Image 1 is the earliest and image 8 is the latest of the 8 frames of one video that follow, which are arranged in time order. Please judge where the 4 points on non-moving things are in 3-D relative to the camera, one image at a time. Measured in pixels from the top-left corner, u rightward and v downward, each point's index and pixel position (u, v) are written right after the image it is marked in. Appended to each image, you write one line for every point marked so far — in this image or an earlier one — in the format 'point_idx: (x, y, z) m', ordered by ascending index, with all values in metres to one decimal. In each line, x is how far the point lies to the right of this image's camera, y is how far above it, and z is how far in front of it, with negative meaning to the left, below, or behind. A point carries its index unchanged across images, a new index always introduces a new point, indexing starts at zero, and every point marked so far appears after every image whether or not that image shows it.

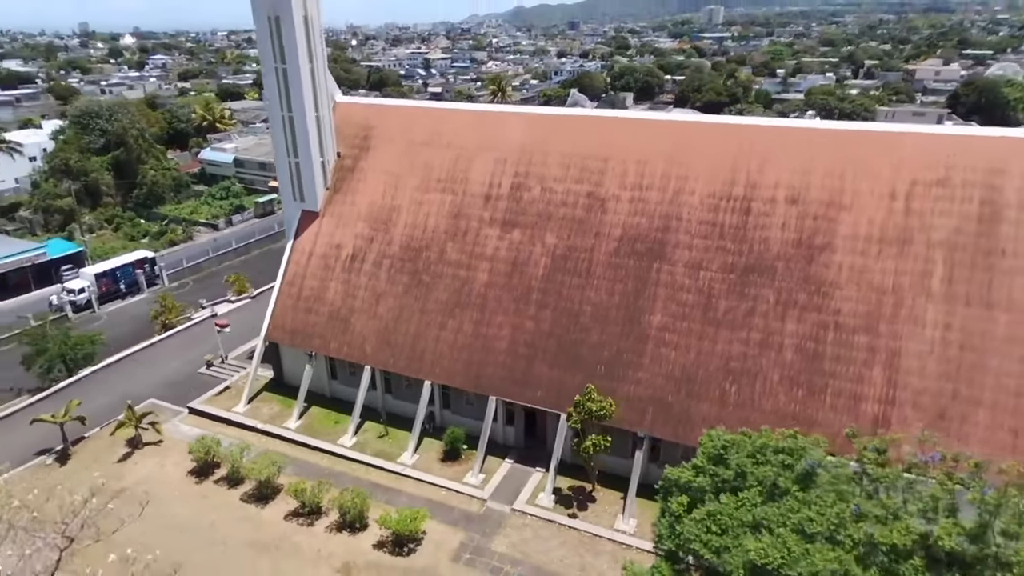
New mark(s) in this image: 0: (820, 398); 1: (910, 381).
0: (+8.4, -3.0, +17.4) m
1: (+10.5, -2.4, +16.9) m
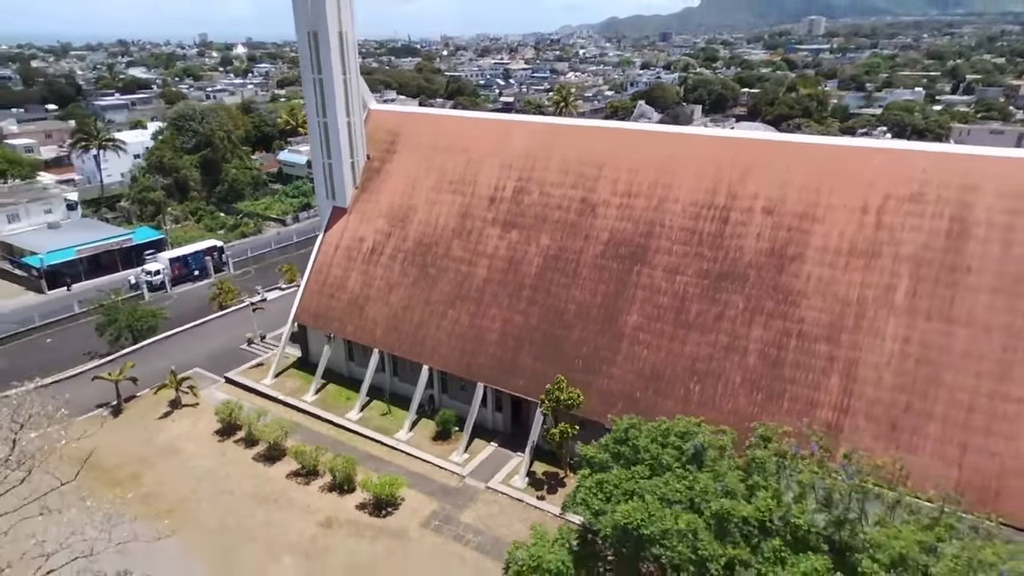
0: (+7.5, -3.2, +18.0) m
1: (+9.5, -2.8, +17.2) m
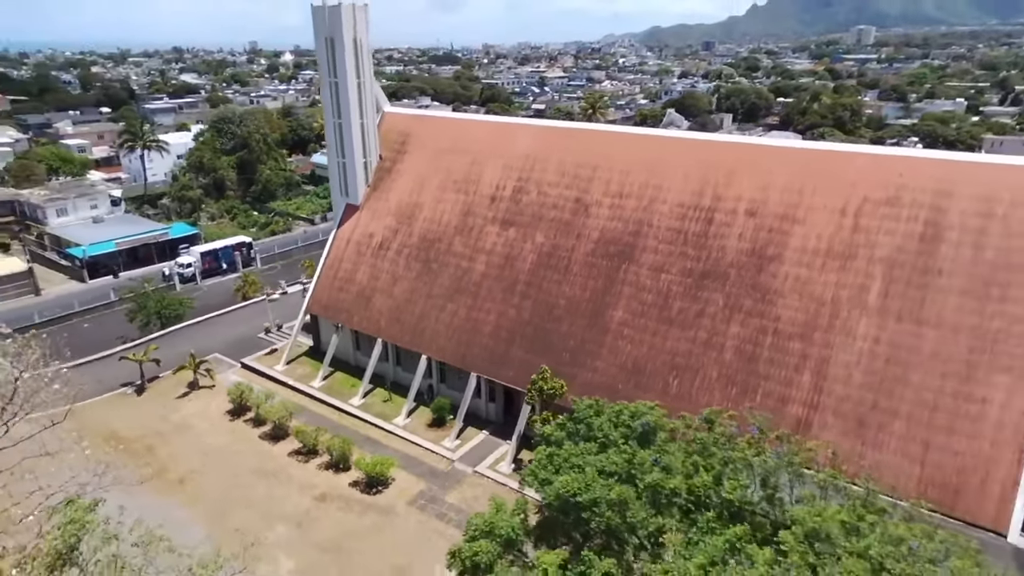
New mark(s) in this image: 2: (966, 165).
0: (+6.9, -3.1, +18.5) m
1: (+8.9, -2.7, +17.6) m
2: (+12.6, +3.4, +17.8) m
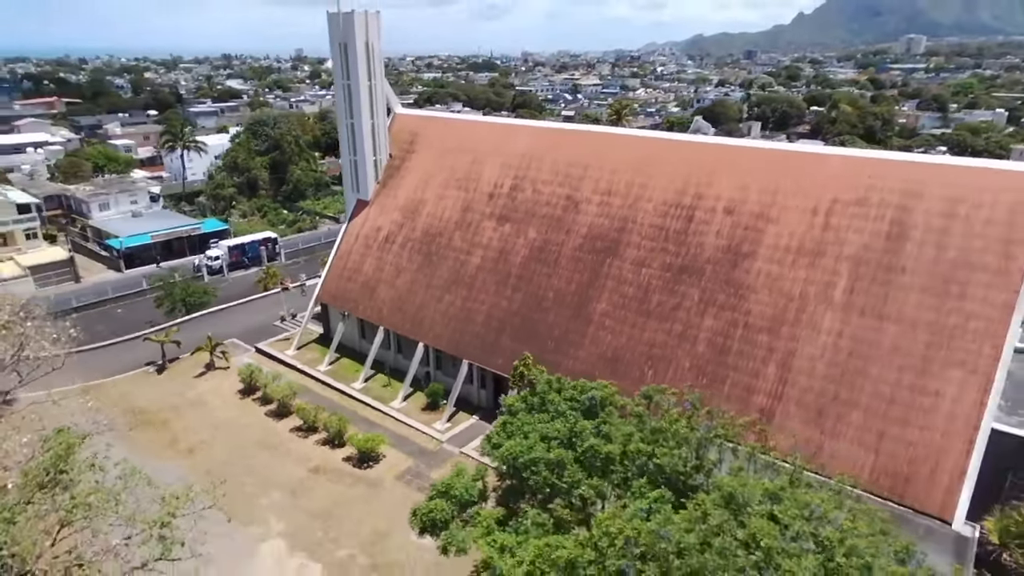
0: (+6.2, -3.0, +19.3) m
1: (+8.2, -2.6, +18.3) m
2: (+12.0, +3.4, +18.3) m
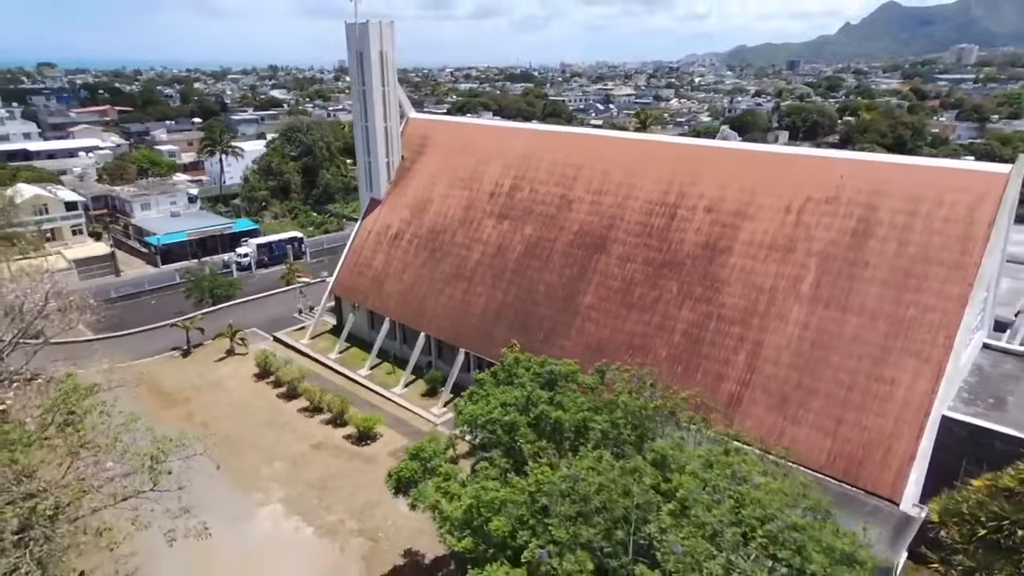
0: (+5.7, -2.7, +20.3) m
1: (+7.6, -2.4, +19.2) m
2: (+11.5, +3.6, +19.1) m
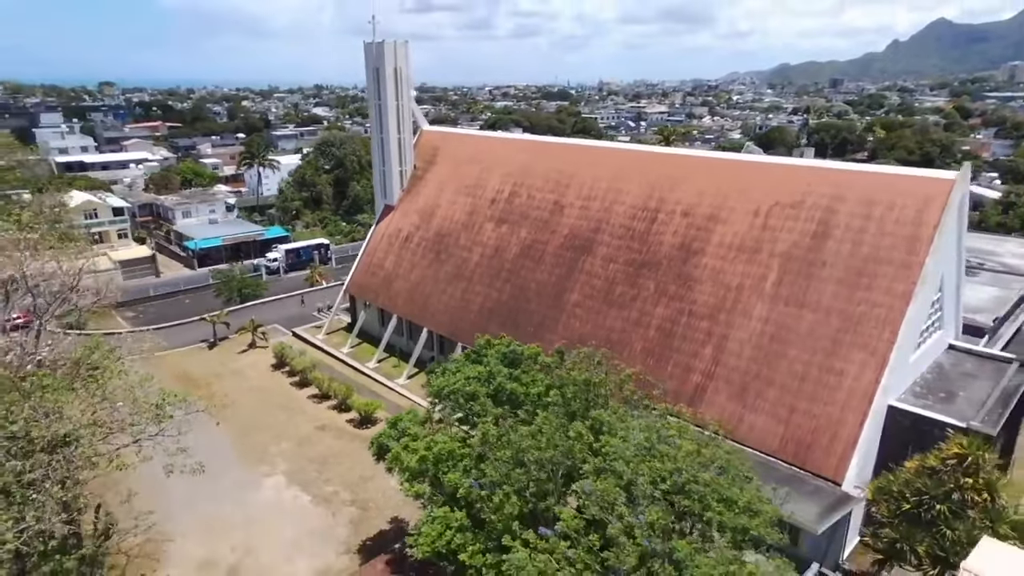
0: (+5.1, -2.6, +21.7) m
1: (+6.9, -2.3, +20.5) m
2: (+11.0, +3.6, +20.3) m
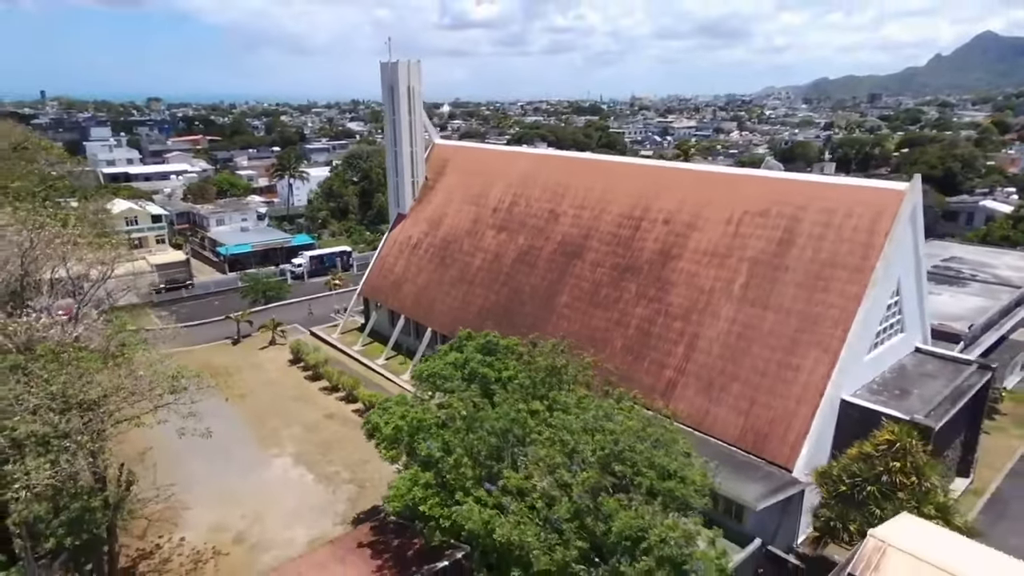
0: (+4.6, -2.7, +23.3) m
1: (+6.4, -2.4, +22.0) m
2: (+10.5, +3.5, +21.8) m
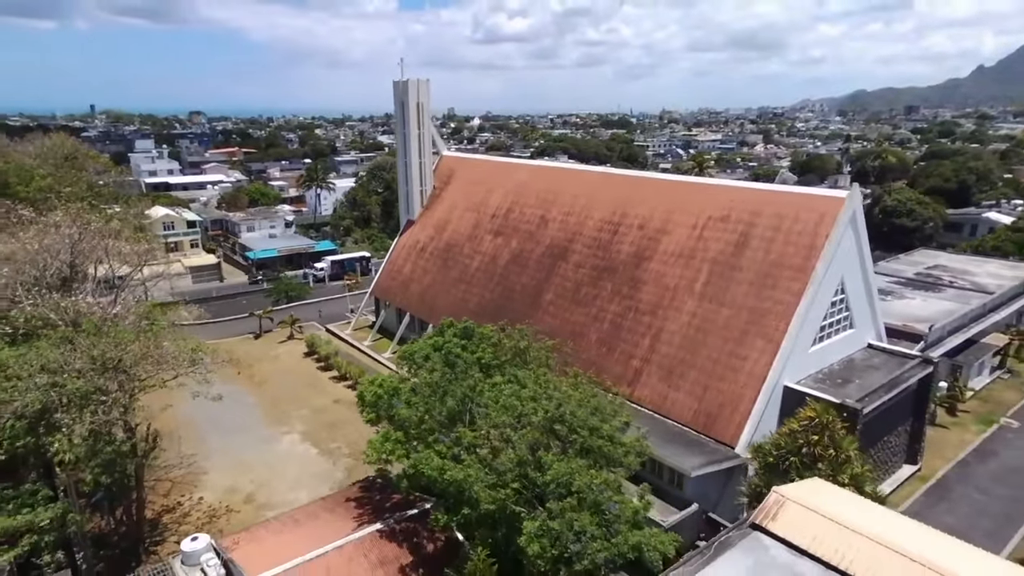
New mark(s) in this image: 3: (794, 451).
0: (+4.0, -2.6, +25.6) m
1: (+5.7, -2.3, +24.2) m
2: (+9.9, +3.5, +23.9) m
3: (+8.0, -4.6, +18.3) m
